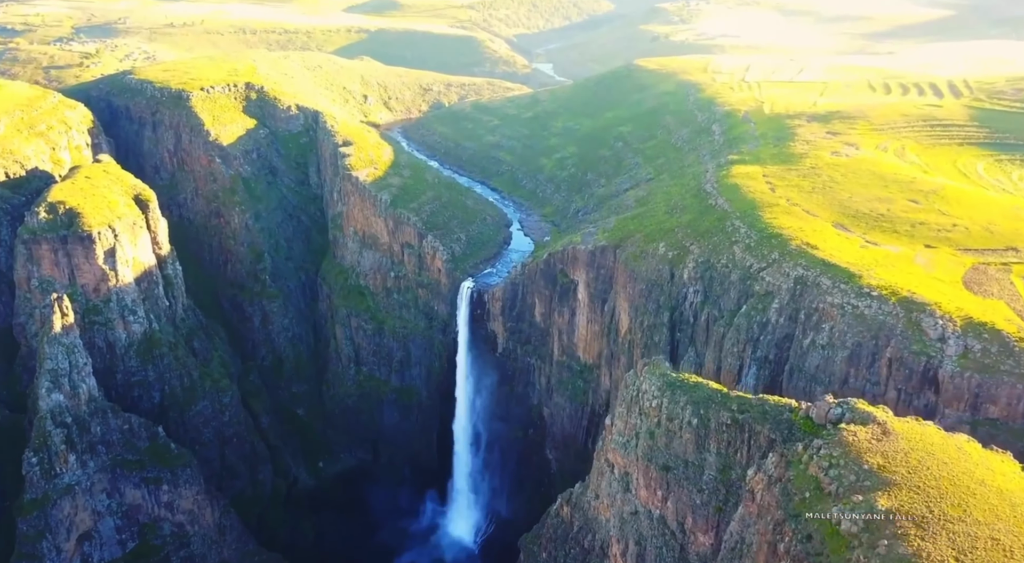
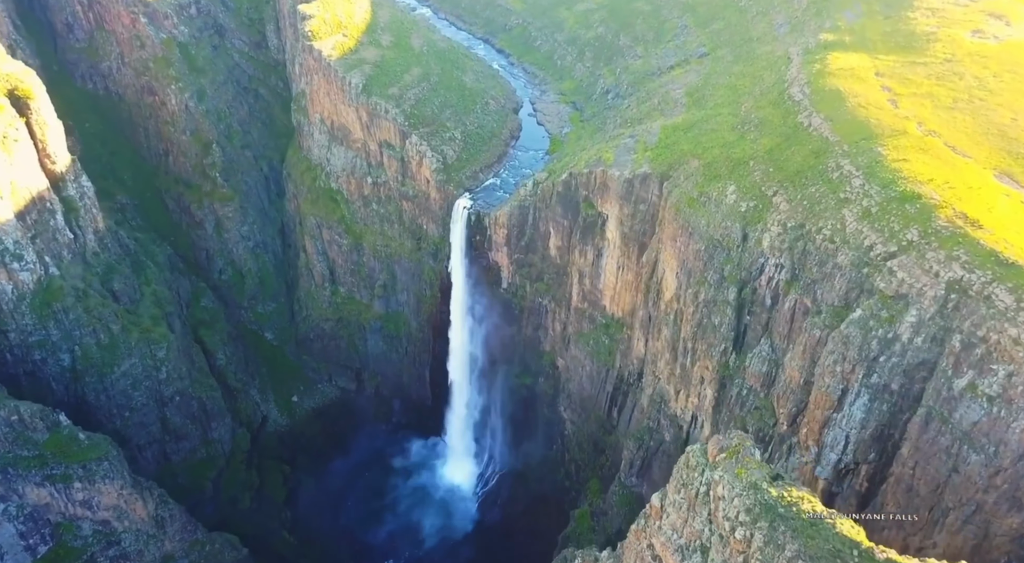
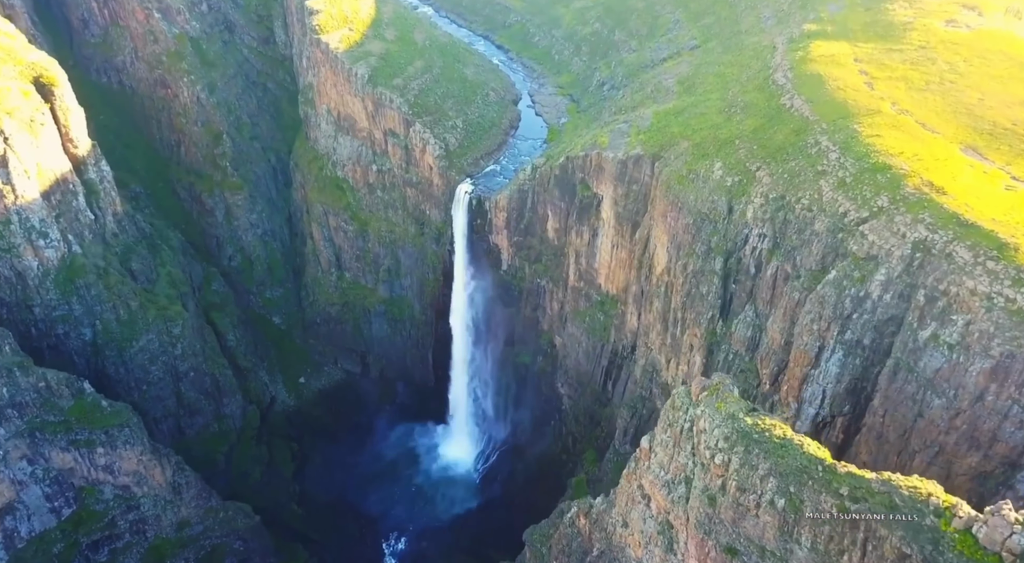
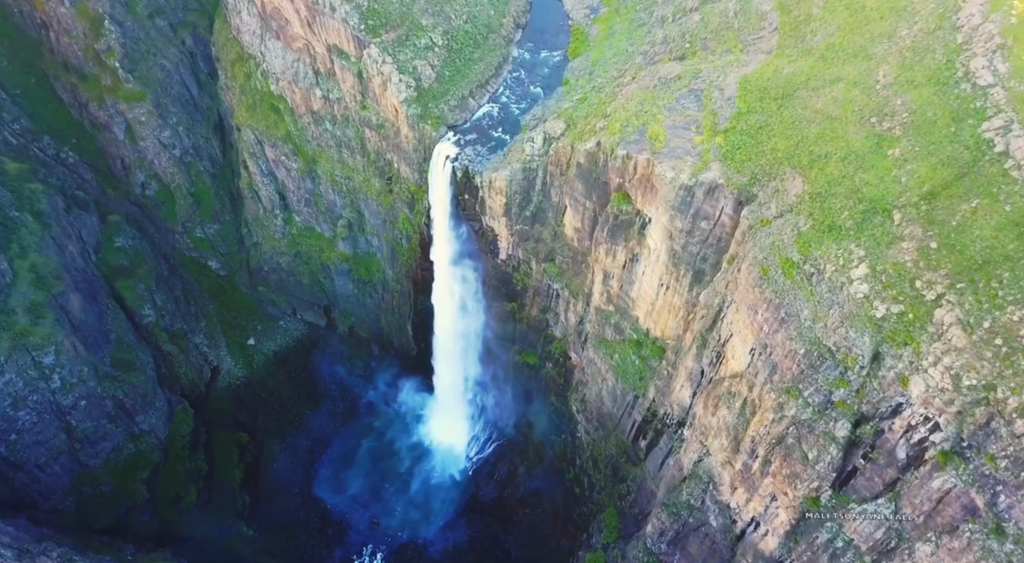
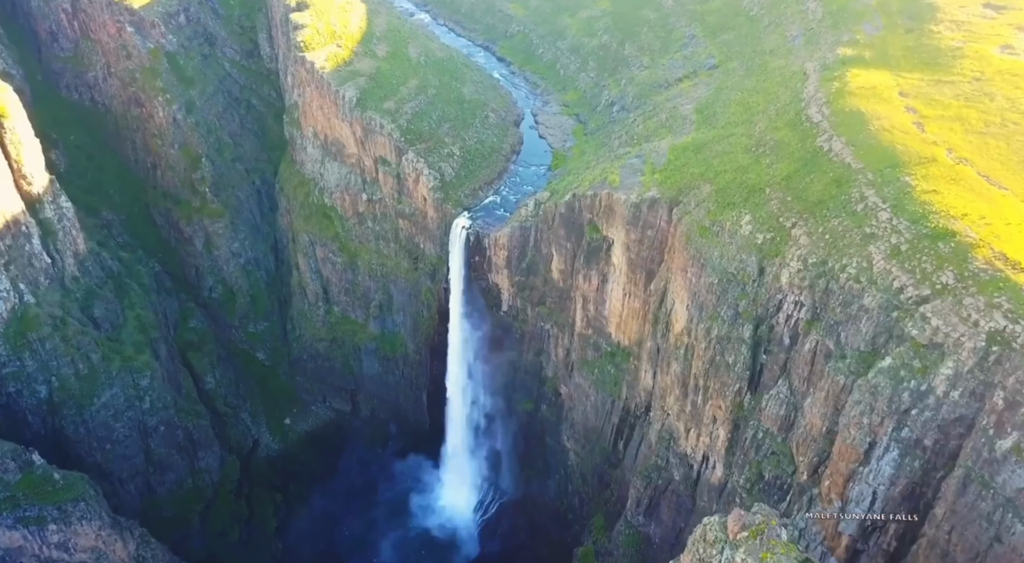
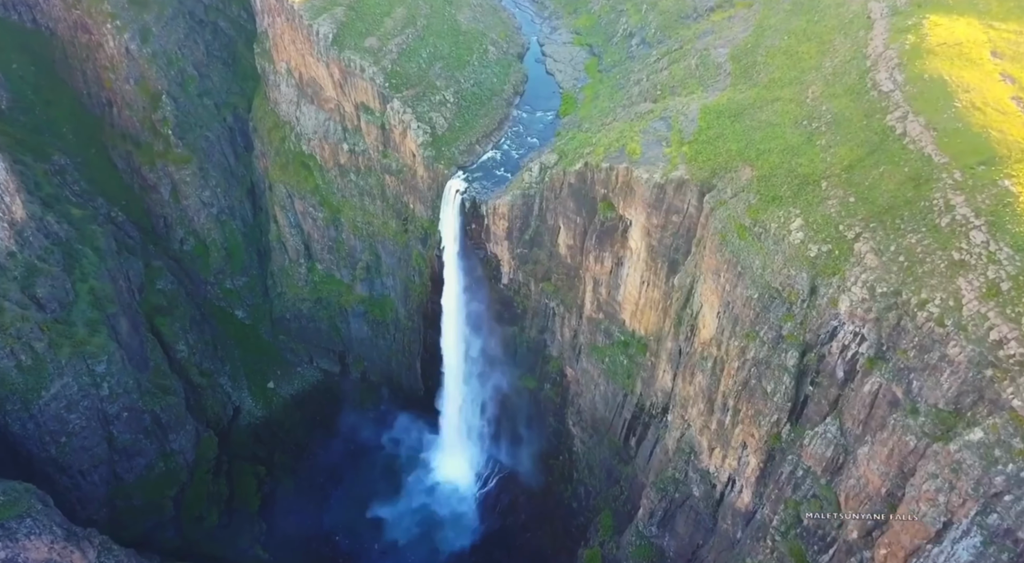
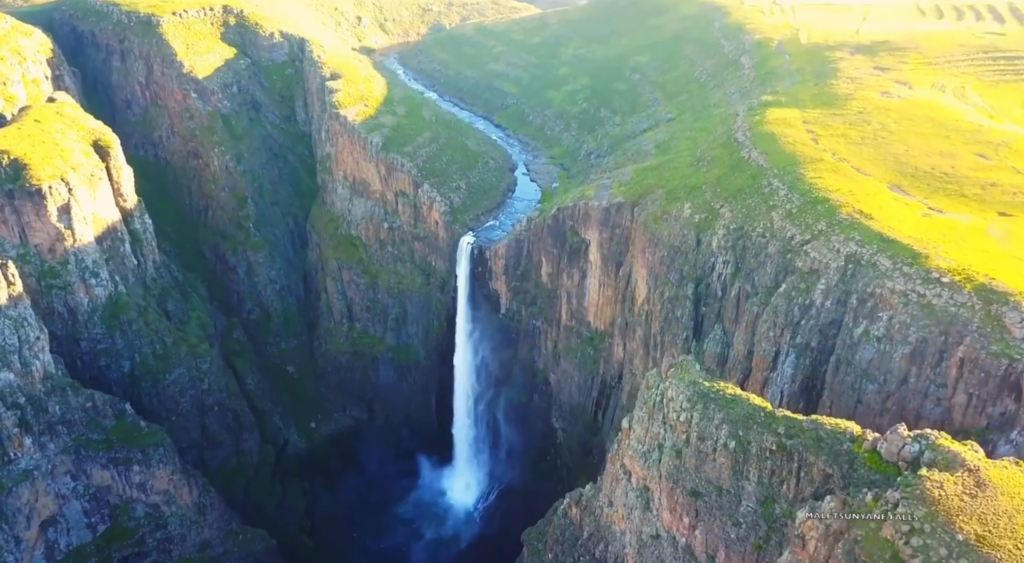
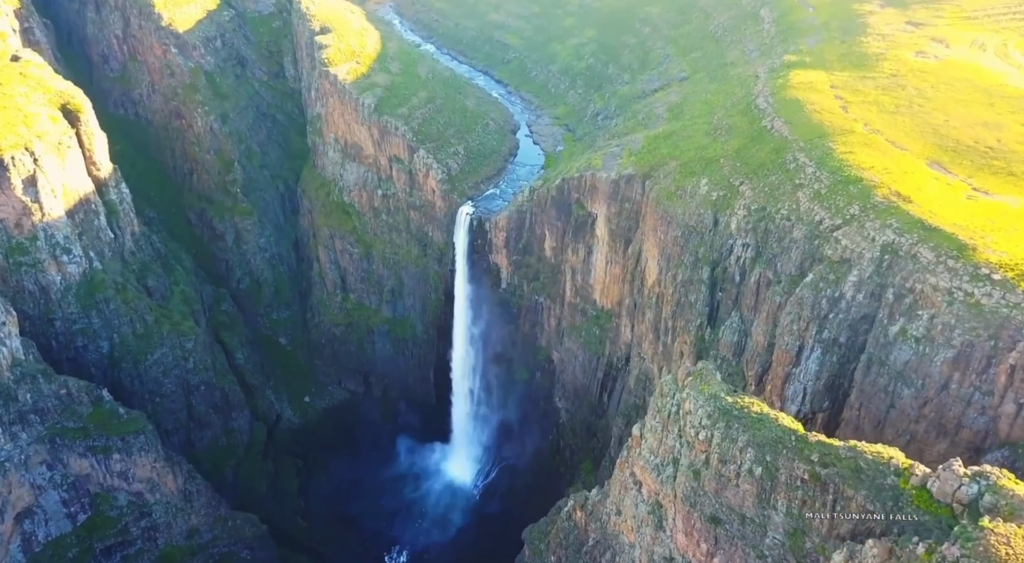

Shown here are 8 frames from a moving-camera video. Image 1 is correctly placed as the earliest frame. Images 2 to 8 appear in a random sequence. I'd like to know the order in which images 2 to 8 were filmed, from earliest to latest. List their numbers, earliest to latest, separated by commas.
7, 8, 3, 2, 5, 6, 4
